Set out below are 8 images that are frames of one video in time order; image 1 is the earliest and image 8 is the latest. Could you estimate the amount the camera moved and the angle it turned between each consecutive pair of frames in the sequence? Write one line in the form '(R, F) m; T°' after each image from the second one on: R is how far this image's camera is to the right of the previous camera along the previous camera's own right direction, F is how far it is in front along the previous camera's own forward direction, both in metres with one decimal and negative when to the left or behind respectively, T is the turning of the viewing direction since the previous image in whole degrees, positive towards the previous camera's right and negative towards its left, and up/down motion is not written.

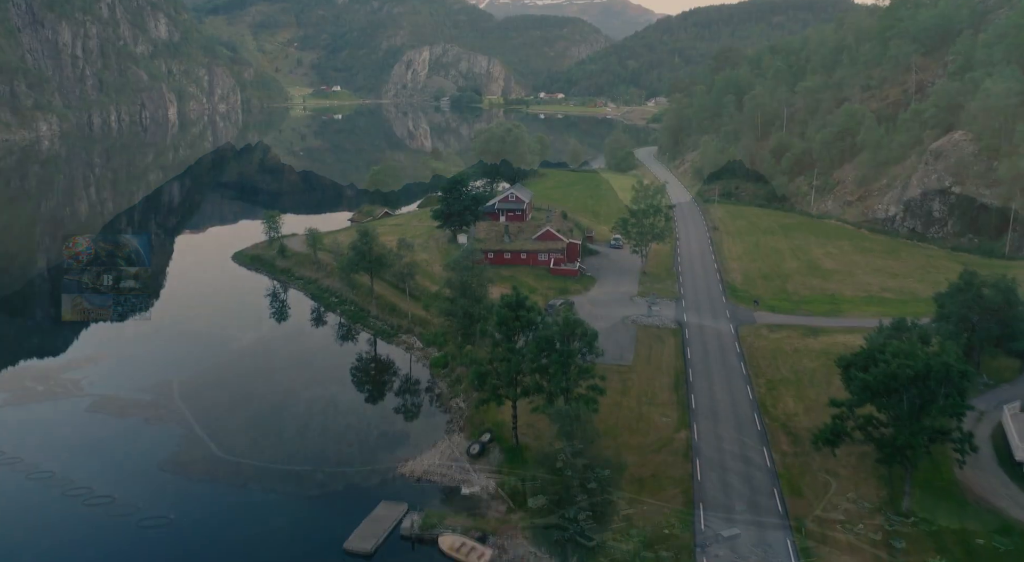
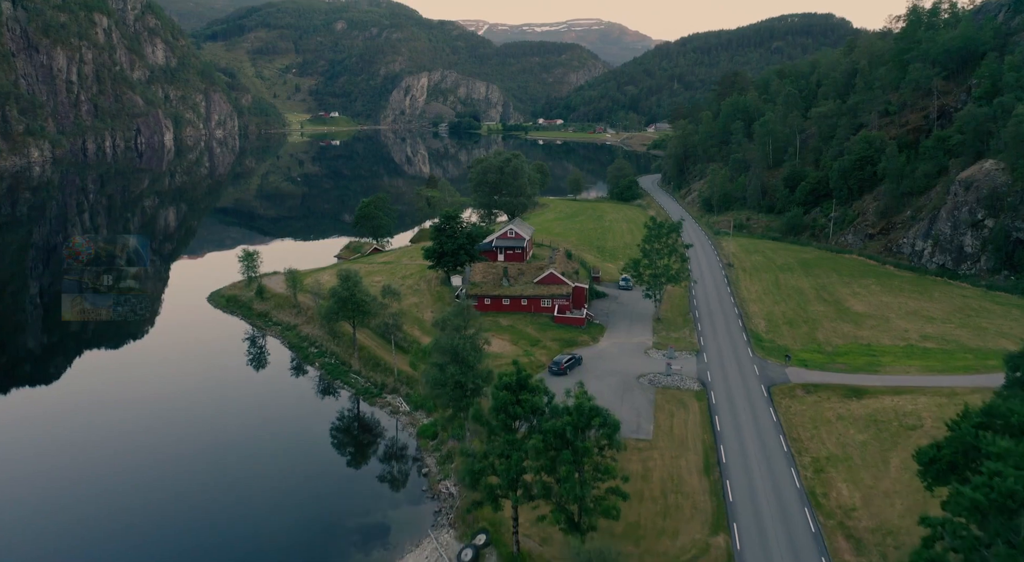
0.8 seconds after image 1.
(0.0, +5.6) m; 0°
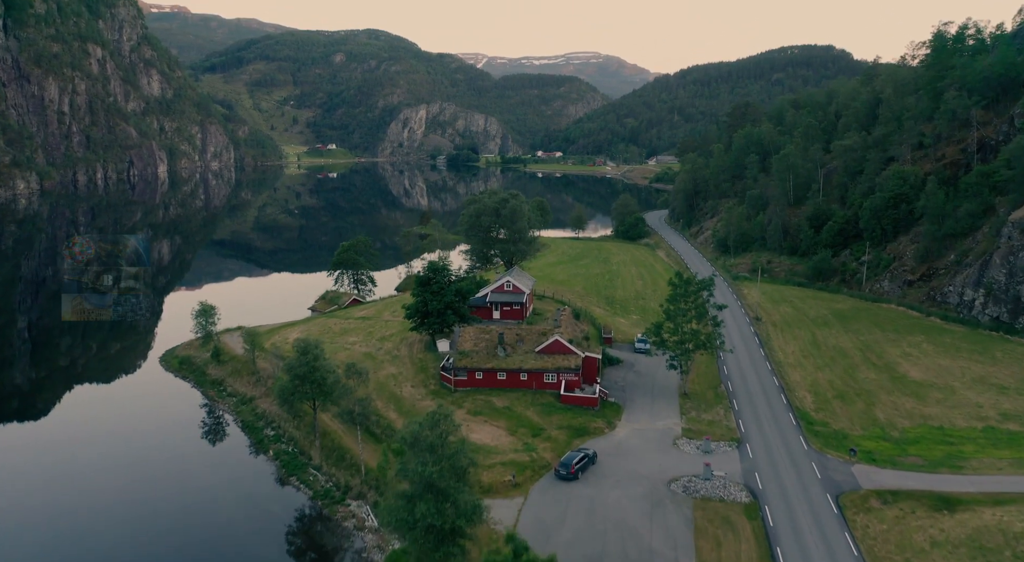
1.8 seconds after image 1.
(+0.1, +8.3) m; 0°
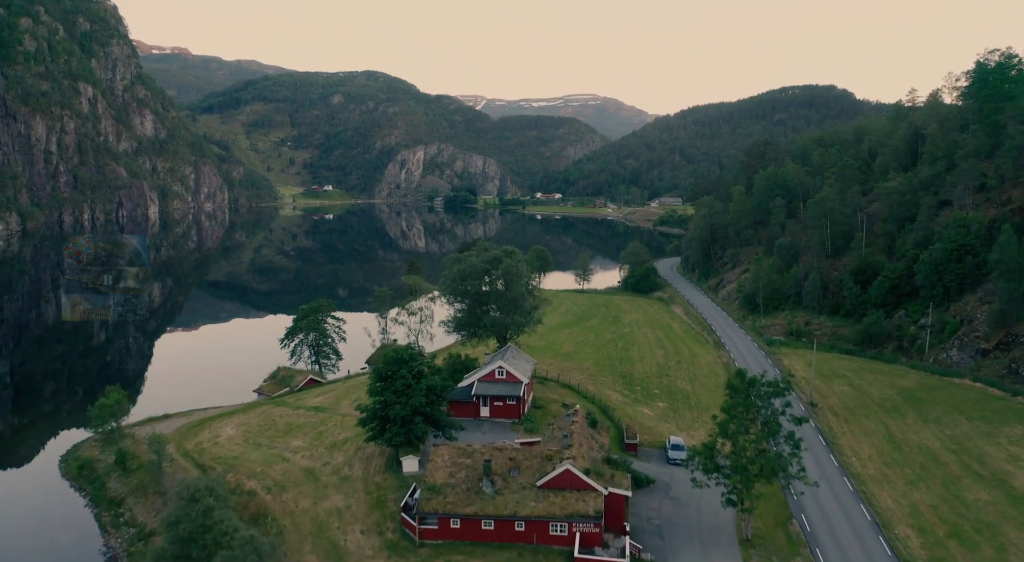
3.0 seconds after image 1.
(+0.3, +11.5) m; 0°
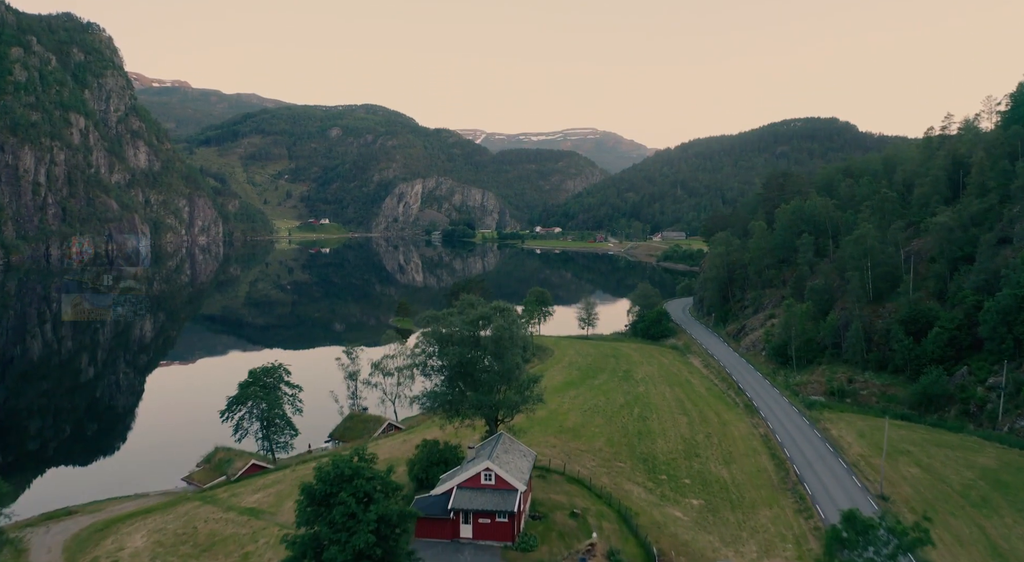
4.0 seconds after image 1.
(+0.3, +9.4) m; 0°
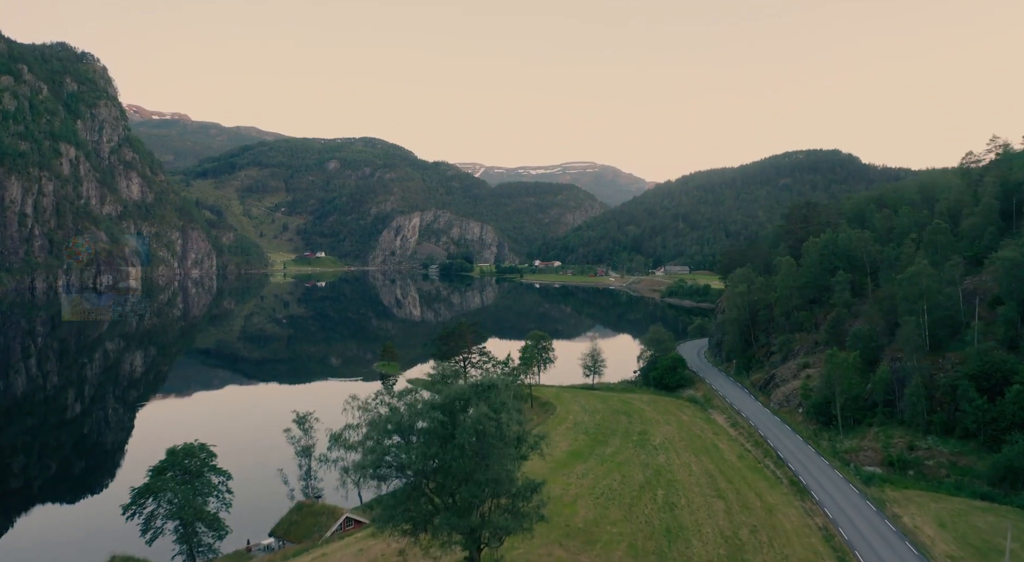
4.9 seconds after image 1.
(+0.3, +9.4) m; 0°
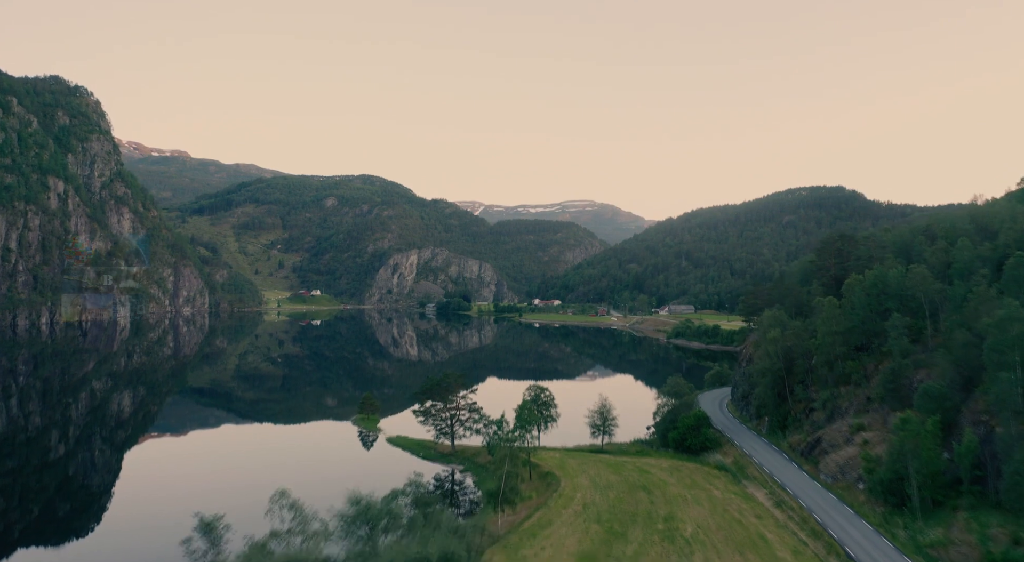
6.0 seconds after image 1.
(+0.4, +10.5) m; 0°
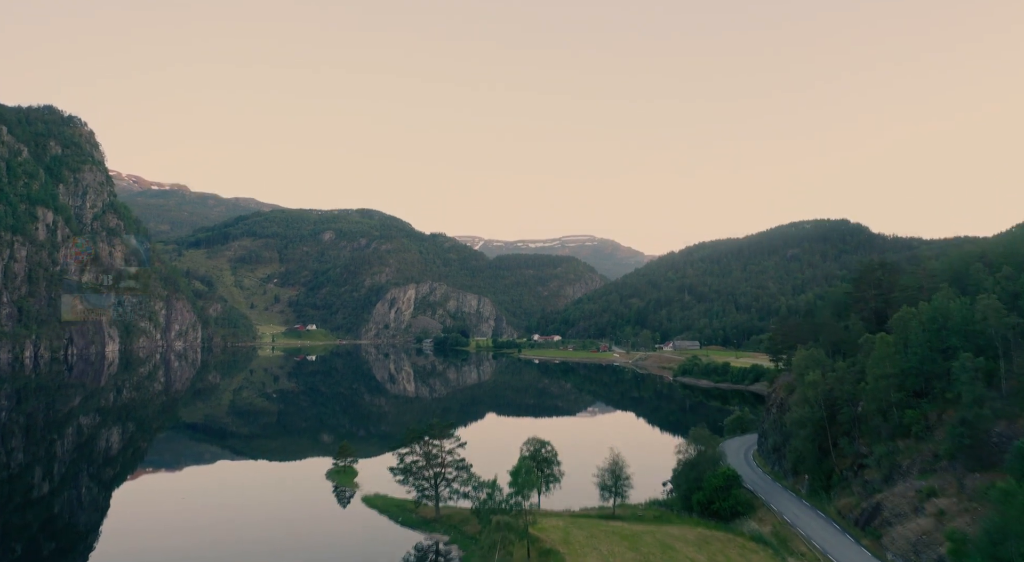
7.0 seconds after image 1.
(+0.3, +9.1) m; 0°
